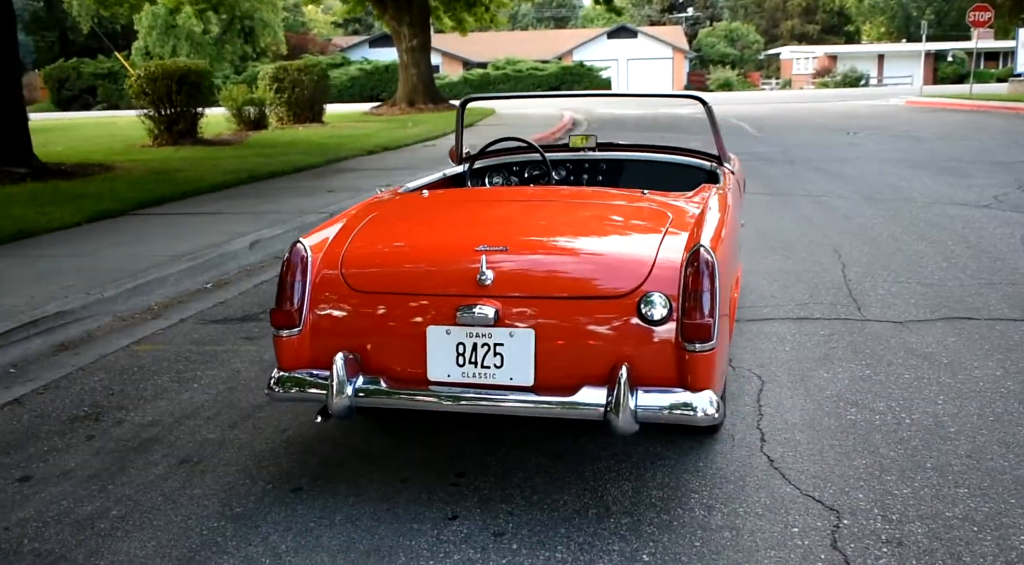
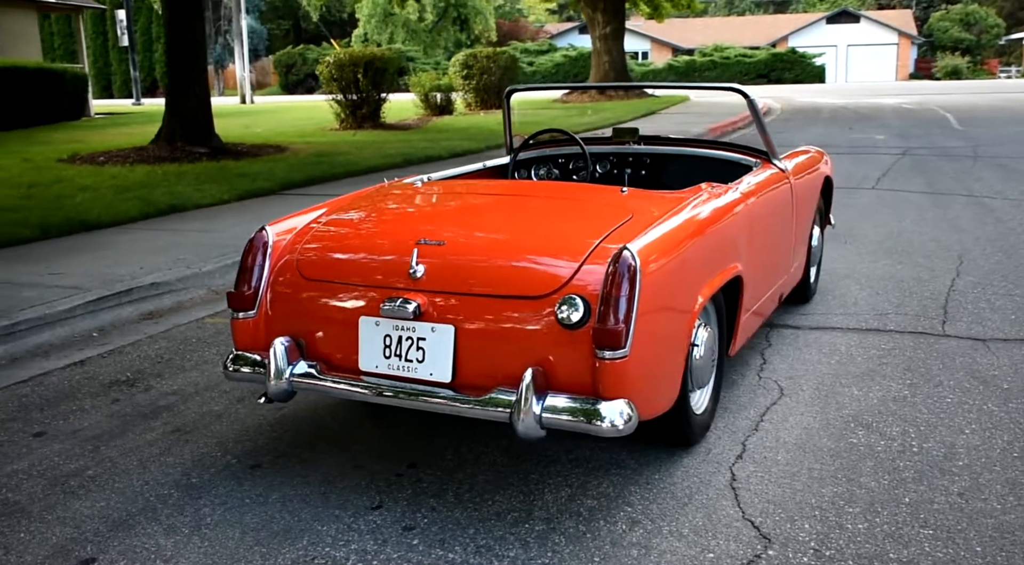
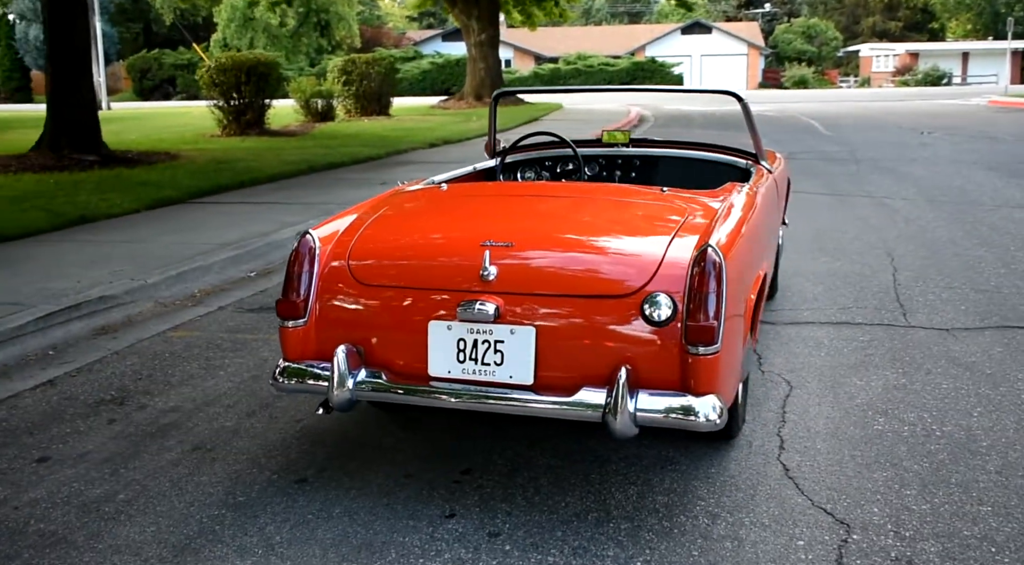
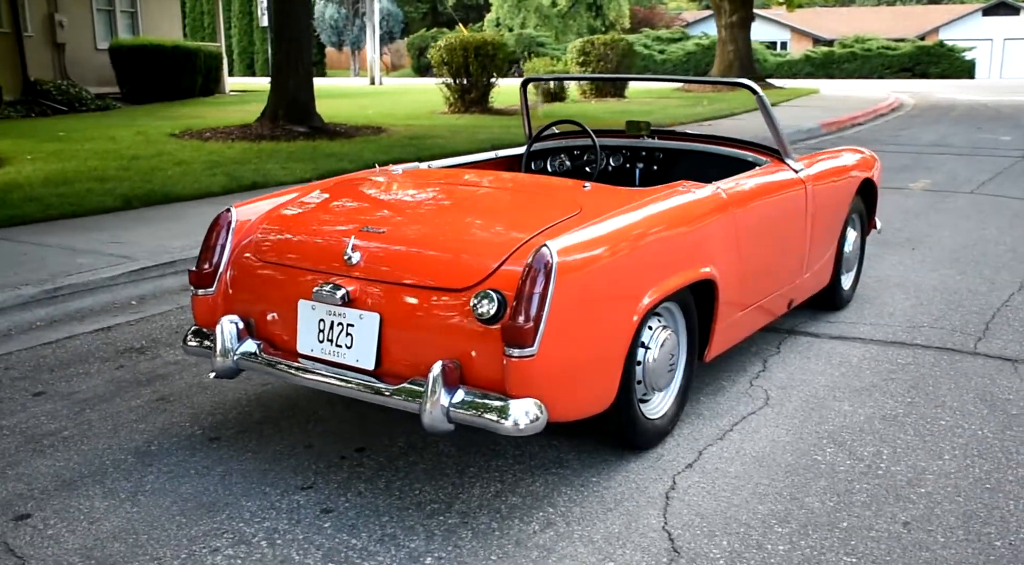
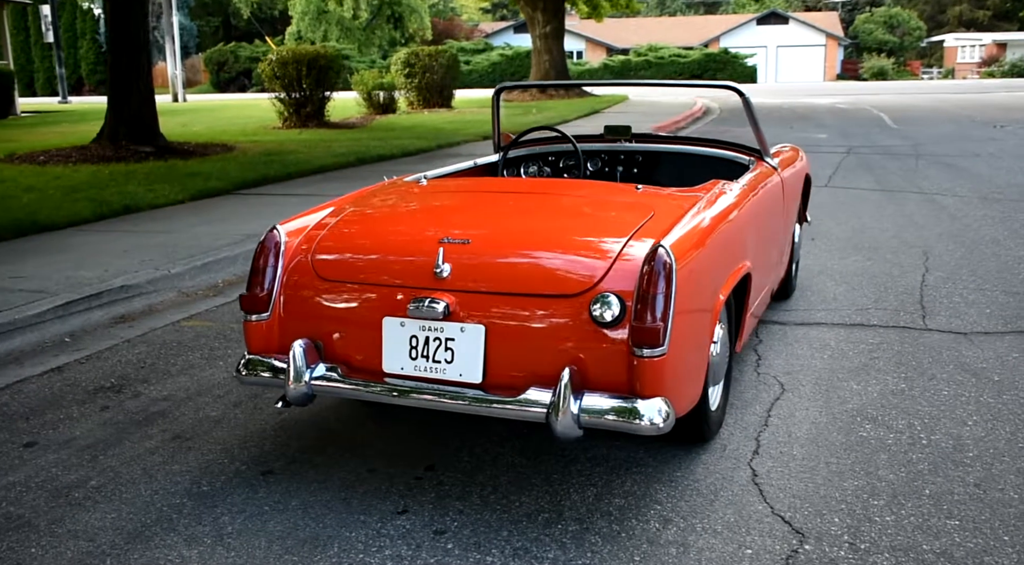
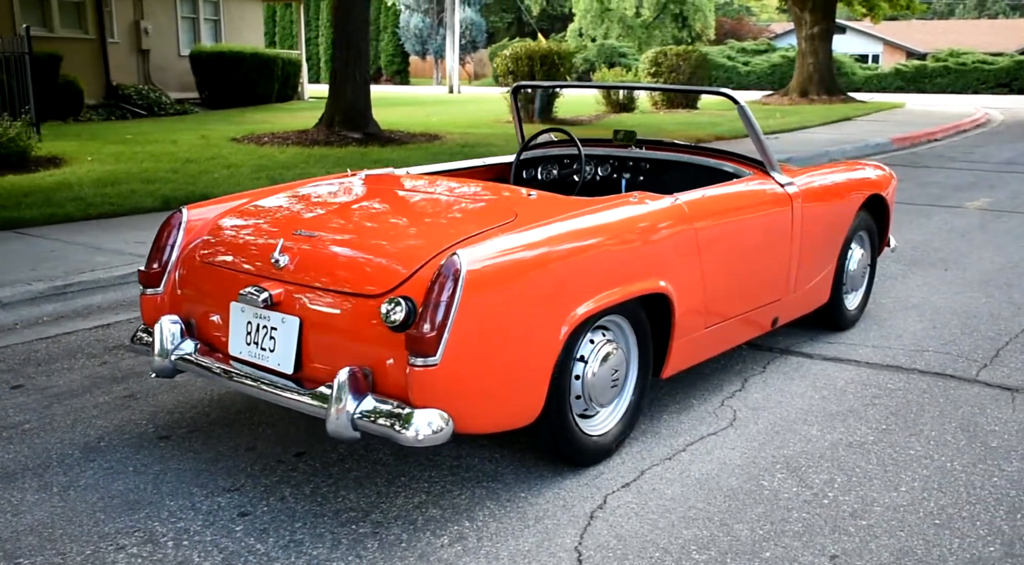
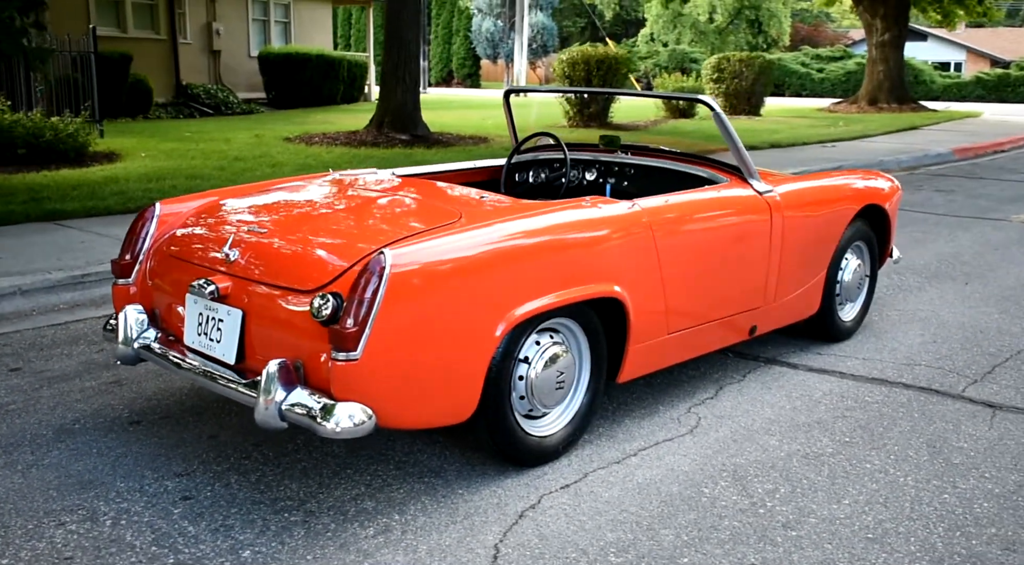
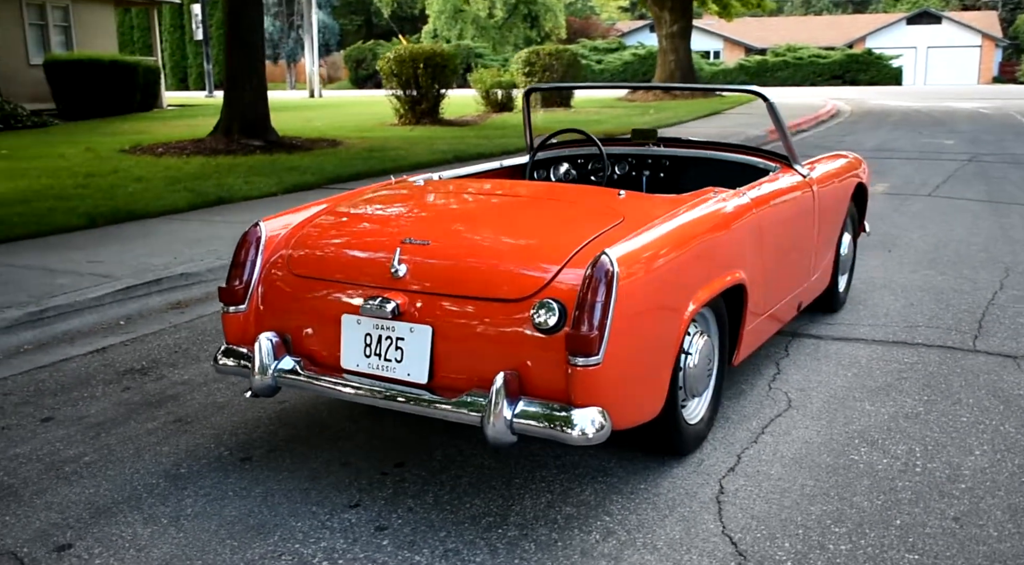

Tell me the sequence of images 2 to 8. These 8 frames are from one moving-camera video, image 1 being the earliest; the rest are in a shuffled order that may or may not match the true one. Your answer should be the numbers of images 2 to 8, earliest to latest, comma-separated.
3, 5, 2, 8, 4, 6, 7
